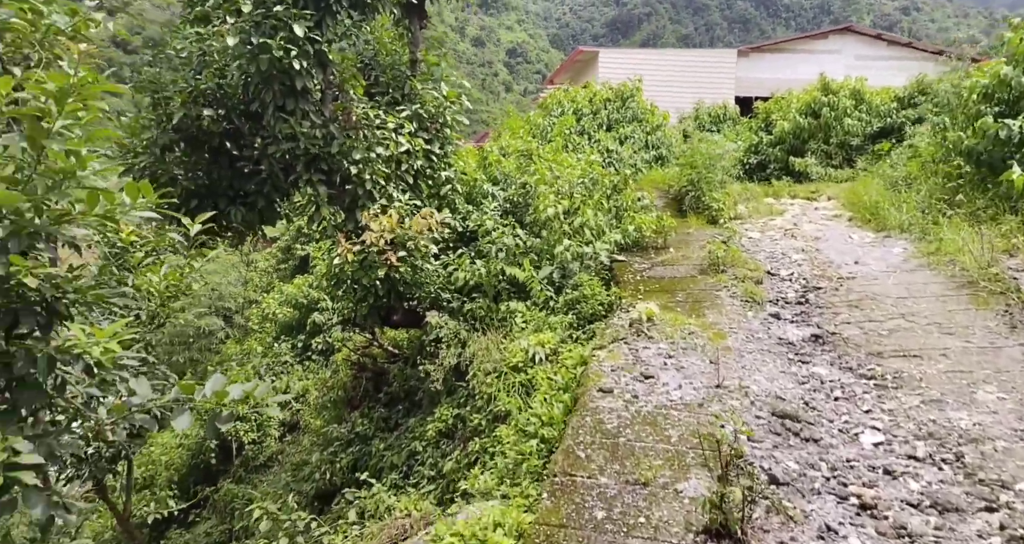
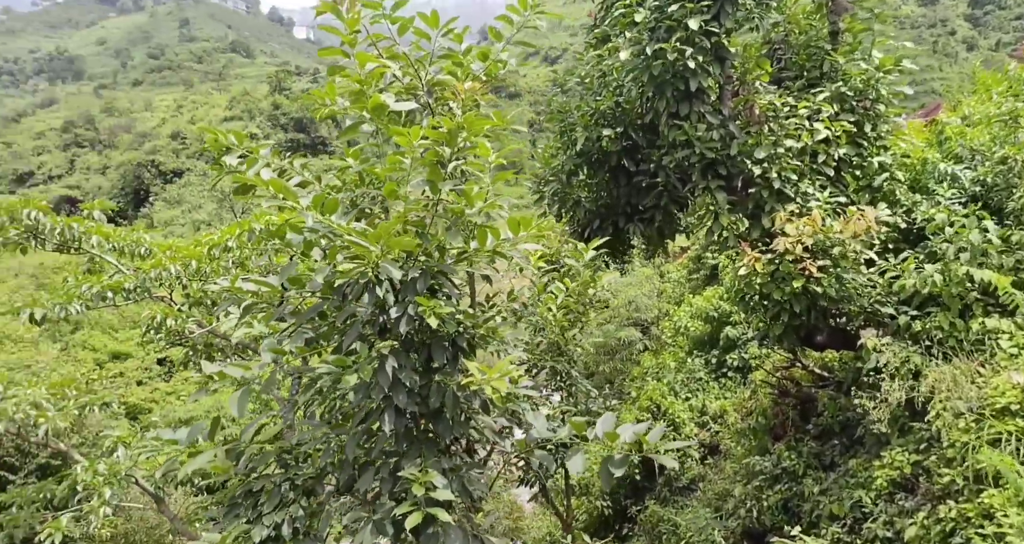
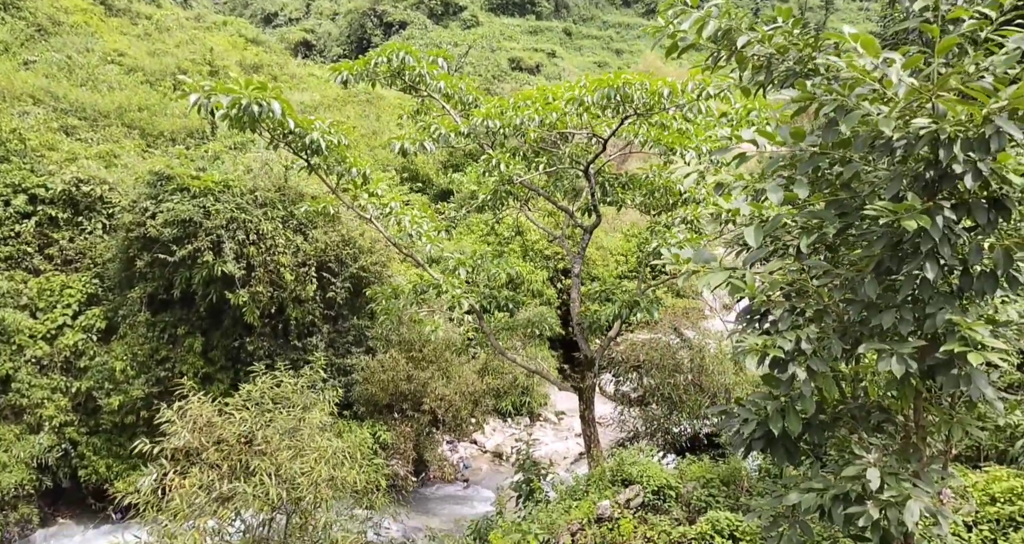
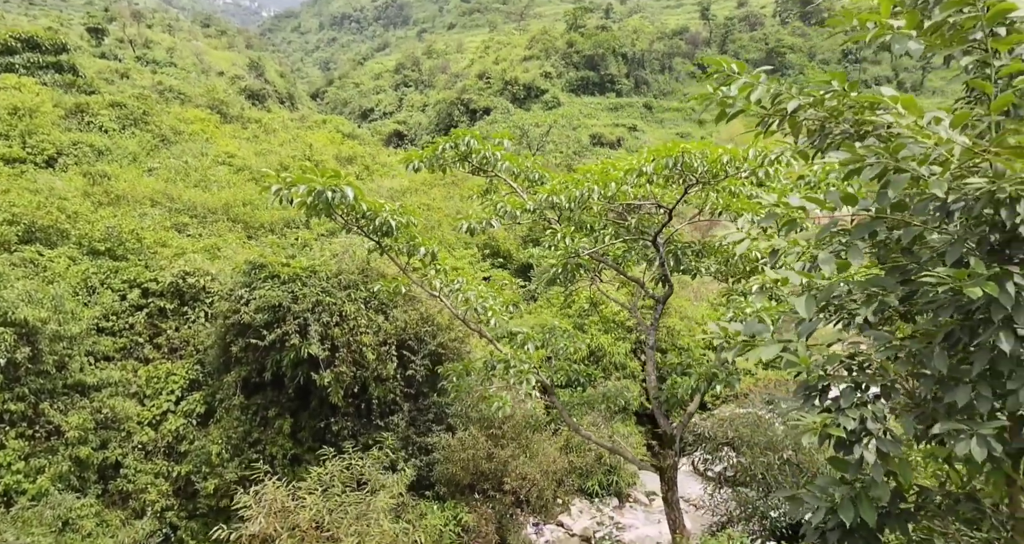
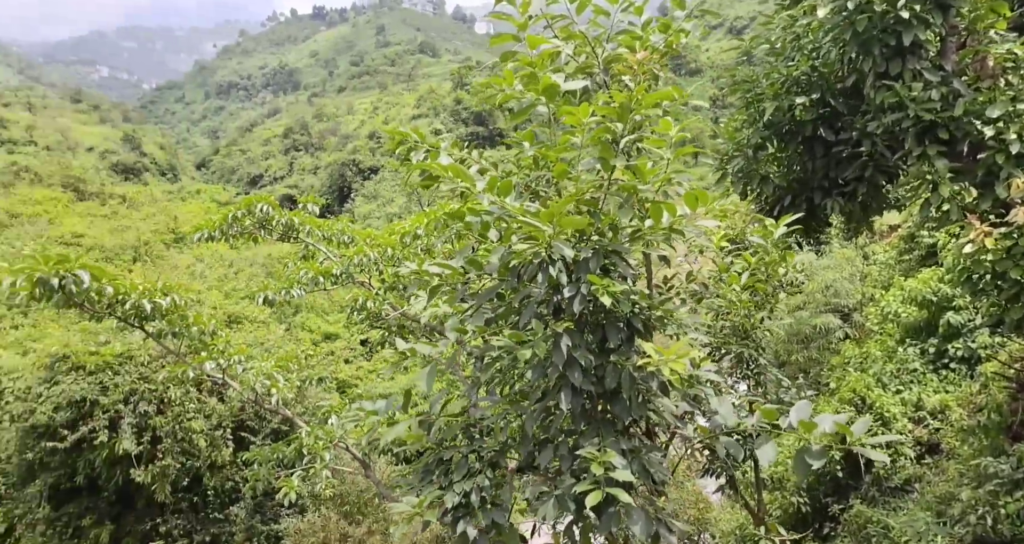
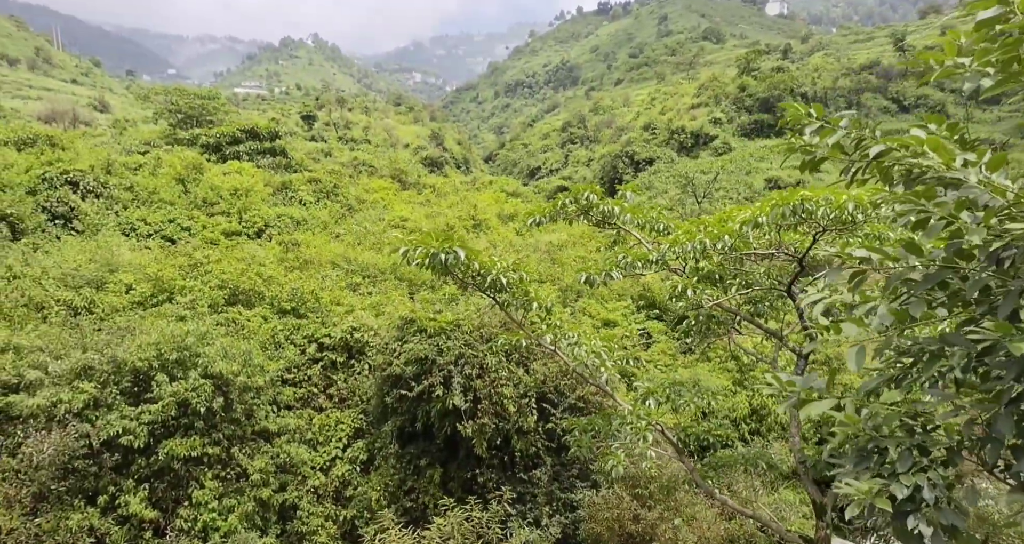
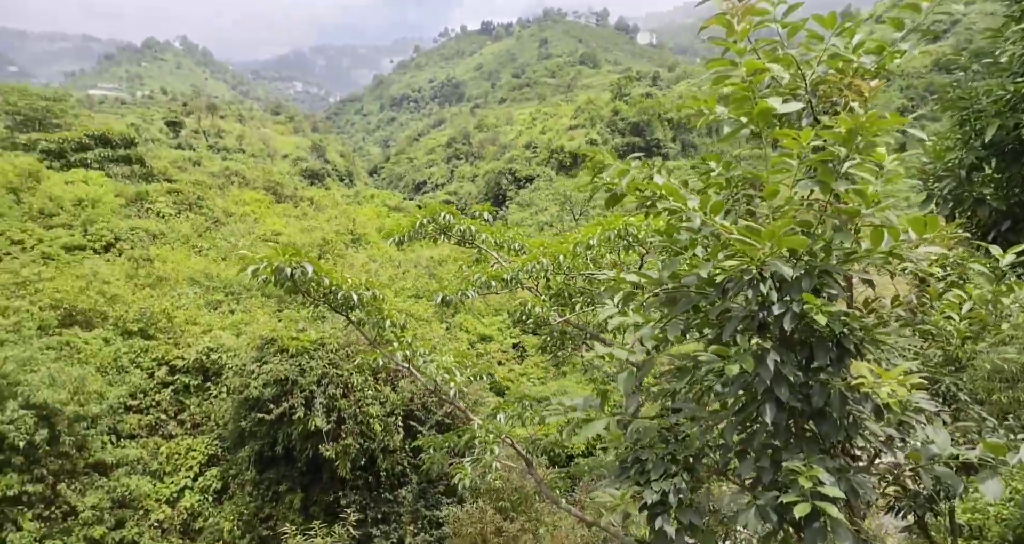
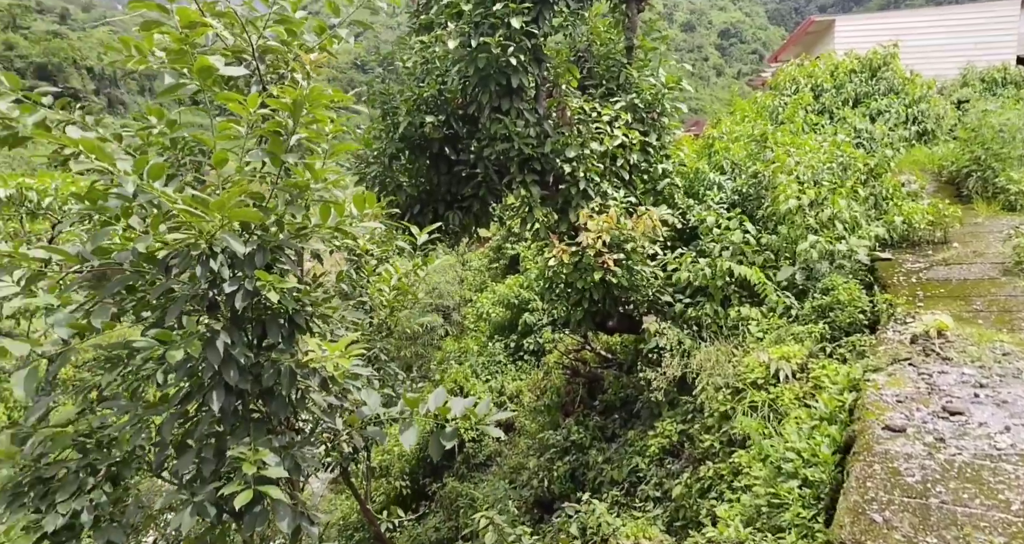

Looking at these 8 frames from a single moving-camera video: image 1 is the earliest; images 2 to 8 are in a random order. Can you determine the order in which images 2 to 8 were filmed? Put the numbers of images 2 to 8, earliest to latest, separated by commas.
8, 2, 5, 7, 6, 4, 3
